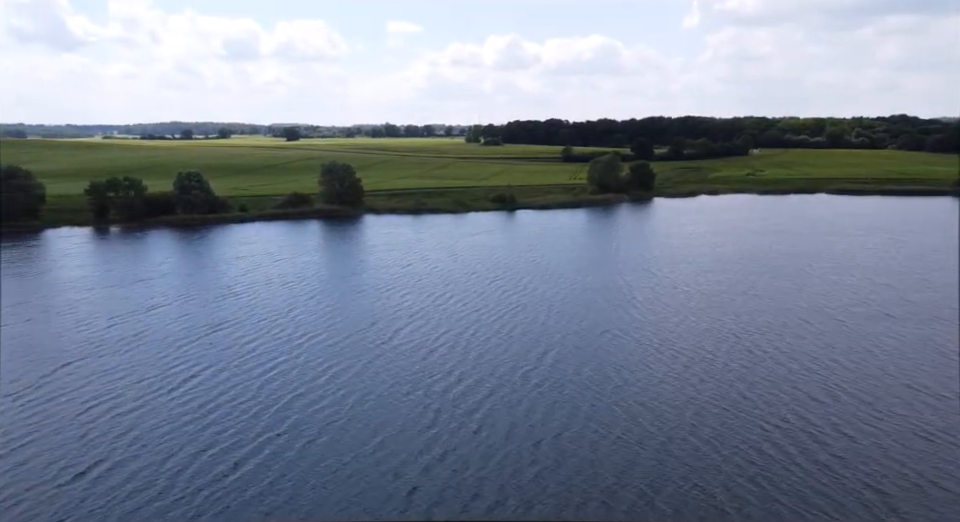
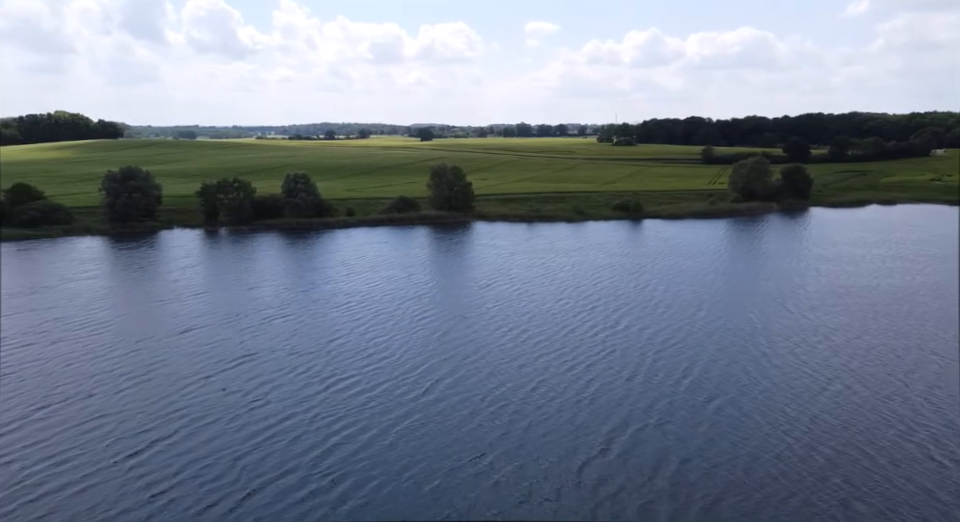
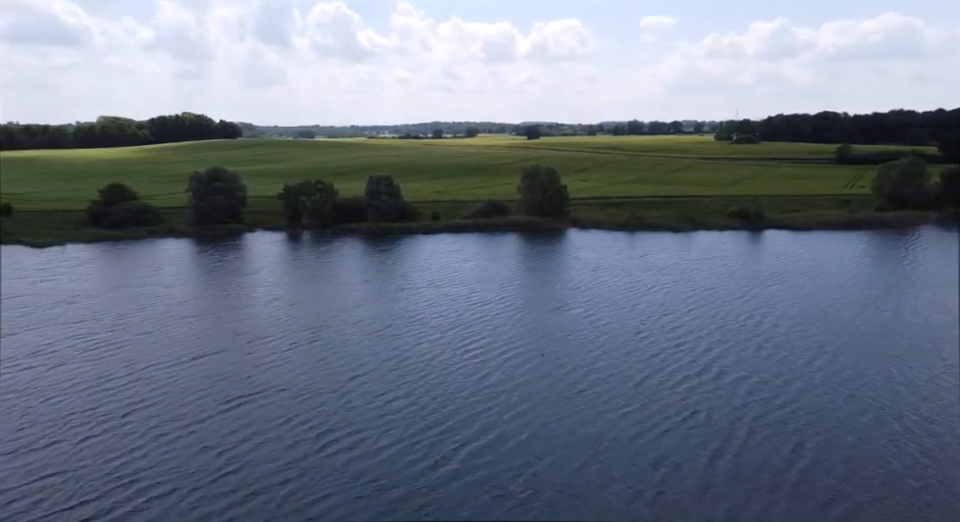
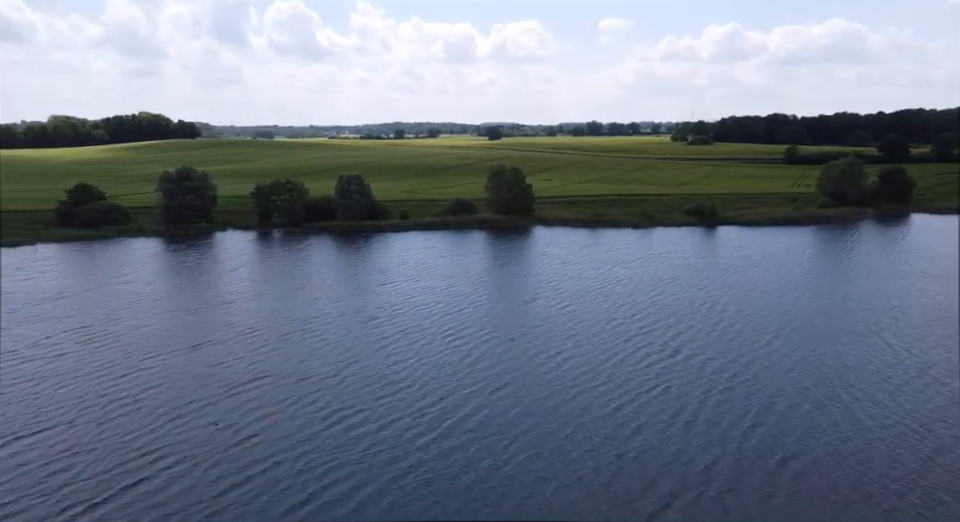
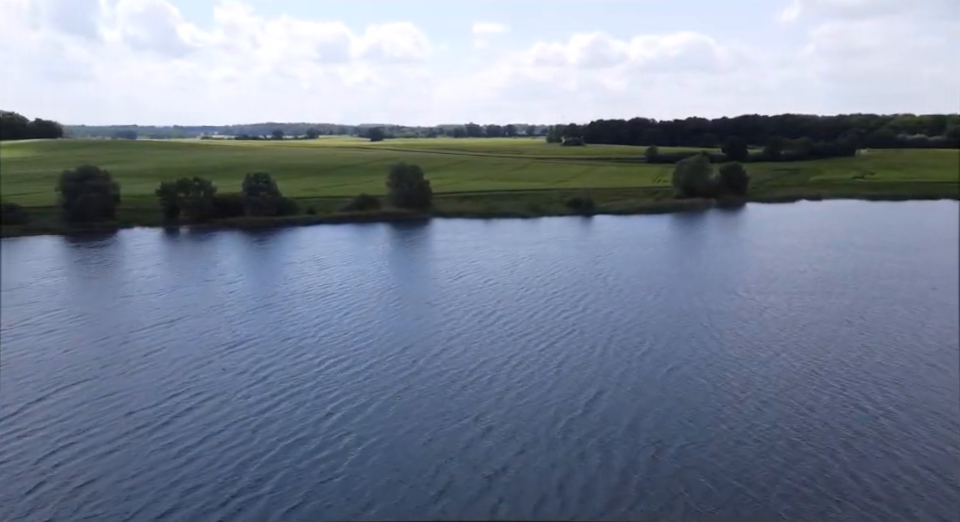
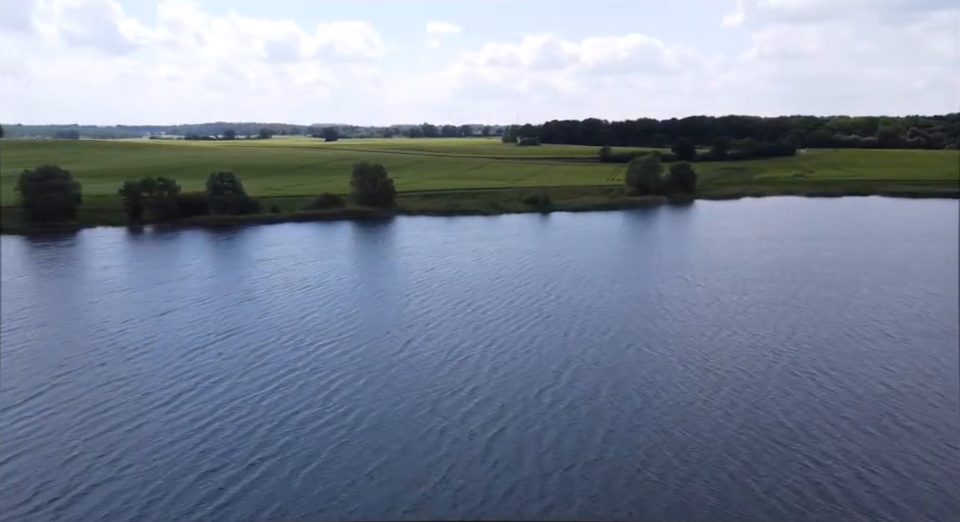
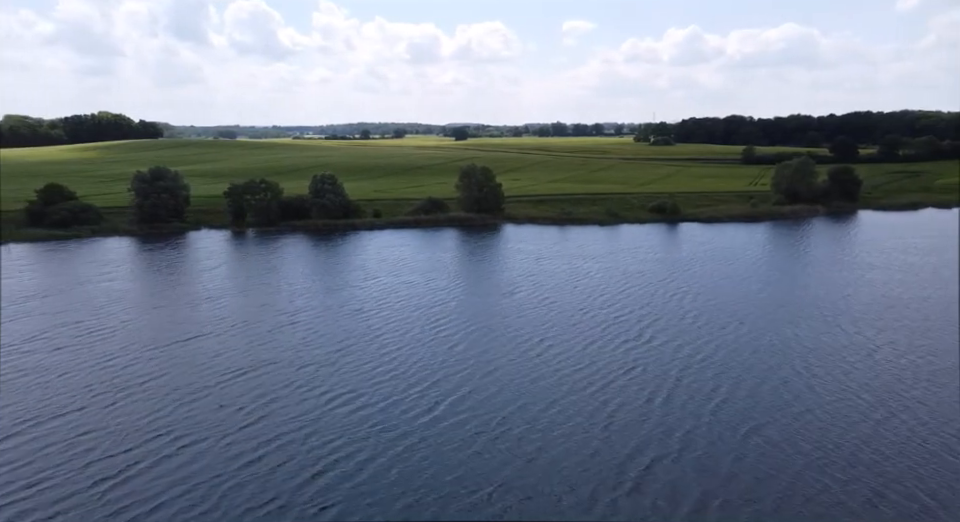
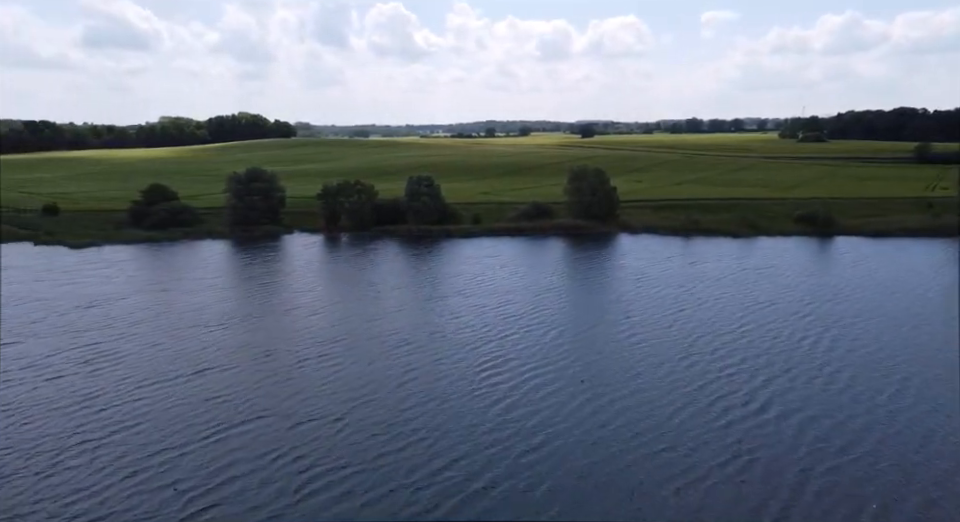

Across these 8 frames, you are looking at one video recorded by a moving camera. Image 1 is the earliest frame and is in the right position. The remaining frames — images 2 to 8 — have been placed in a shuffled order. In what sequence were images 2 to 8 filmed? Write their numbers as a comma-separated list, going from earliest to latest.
6, 5, 2, 7, 4, 3, 8
